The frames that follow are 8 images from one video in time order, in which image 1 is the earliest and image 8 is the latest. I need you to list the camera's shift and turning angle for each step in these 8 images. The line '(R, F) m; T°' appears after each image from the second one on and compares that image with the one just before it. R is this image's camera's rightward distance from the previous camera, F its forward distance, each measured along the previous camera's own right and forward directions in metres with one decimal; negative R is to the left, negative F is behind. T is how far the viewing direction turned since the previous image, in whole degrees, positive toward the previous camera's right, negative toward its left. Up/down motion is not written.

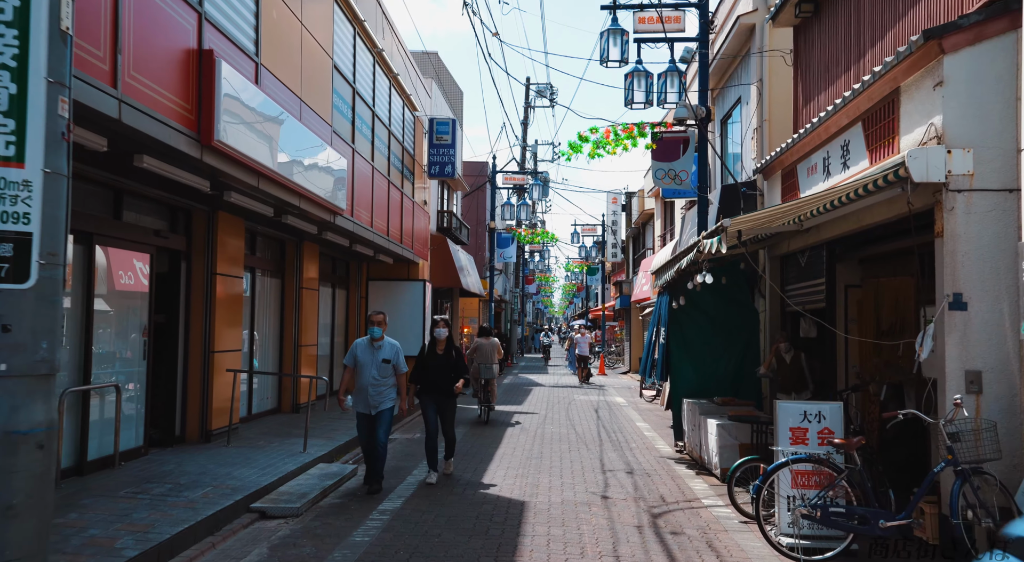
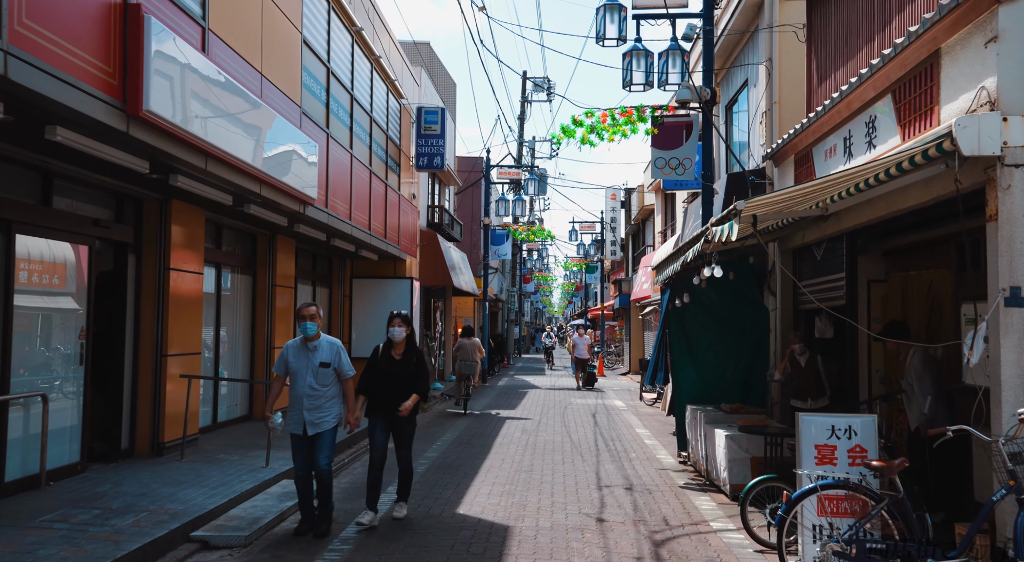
(+0.2, +1.1) m; 0°
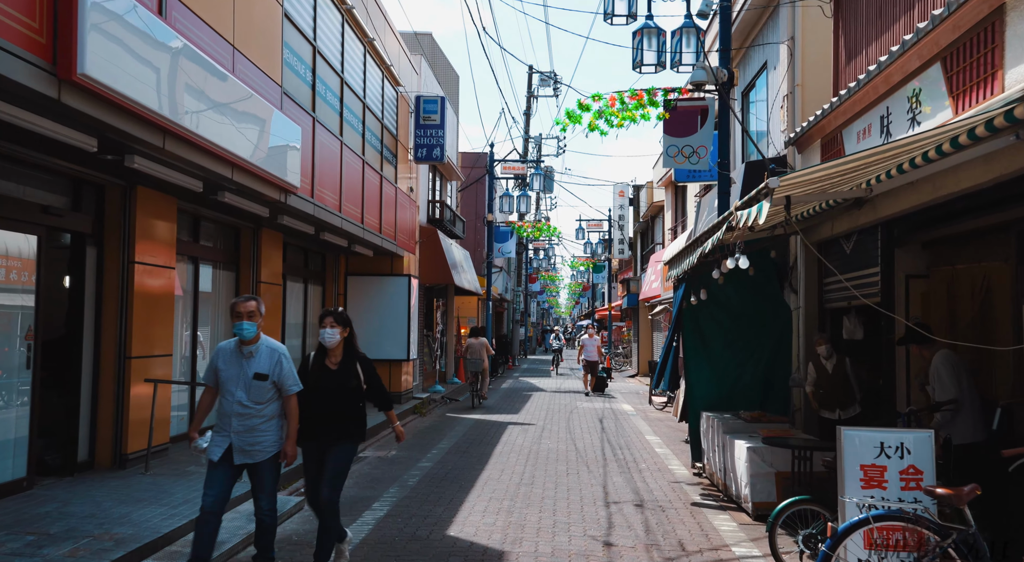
(+0.1, +1.0) m; 0°
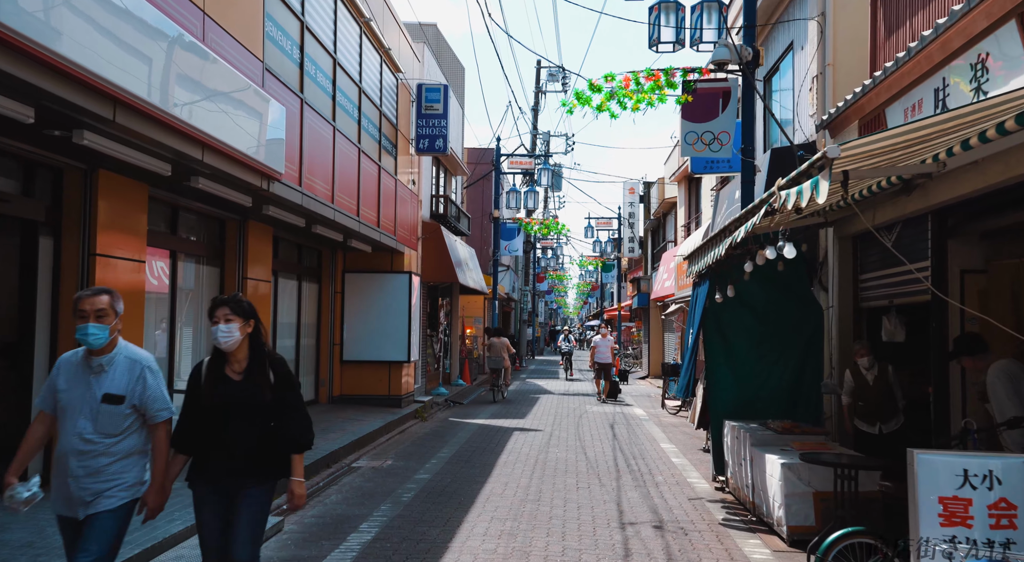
(0.0, +1.0) m; 0°
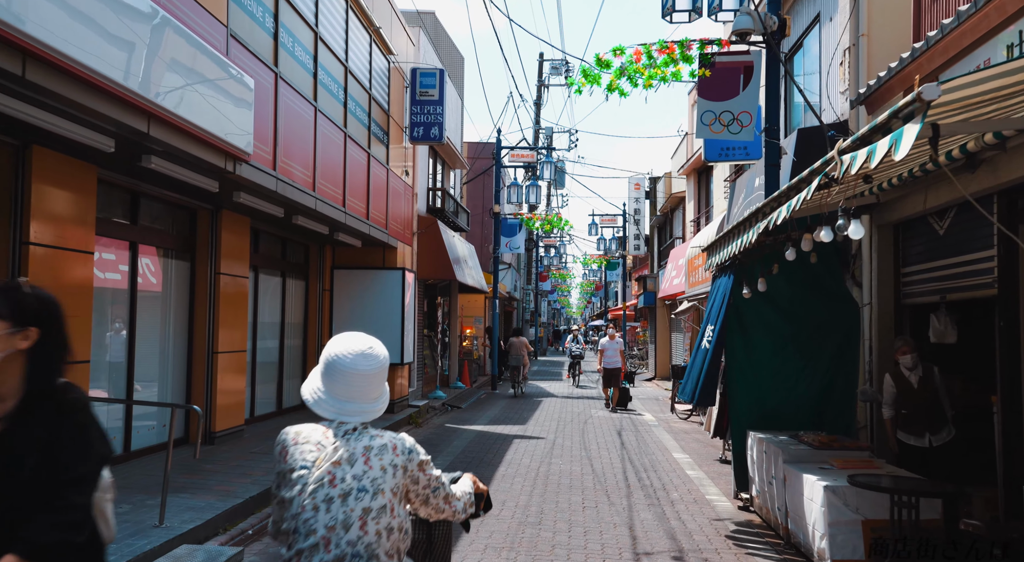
(0.0, +1.2) m; 0°
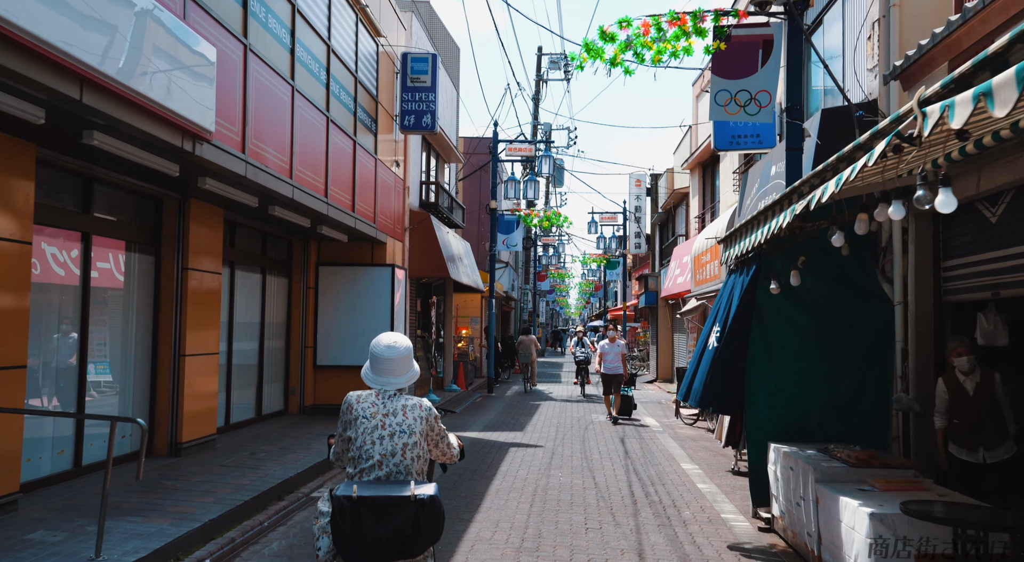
(0.0, +1.0) m; 0°
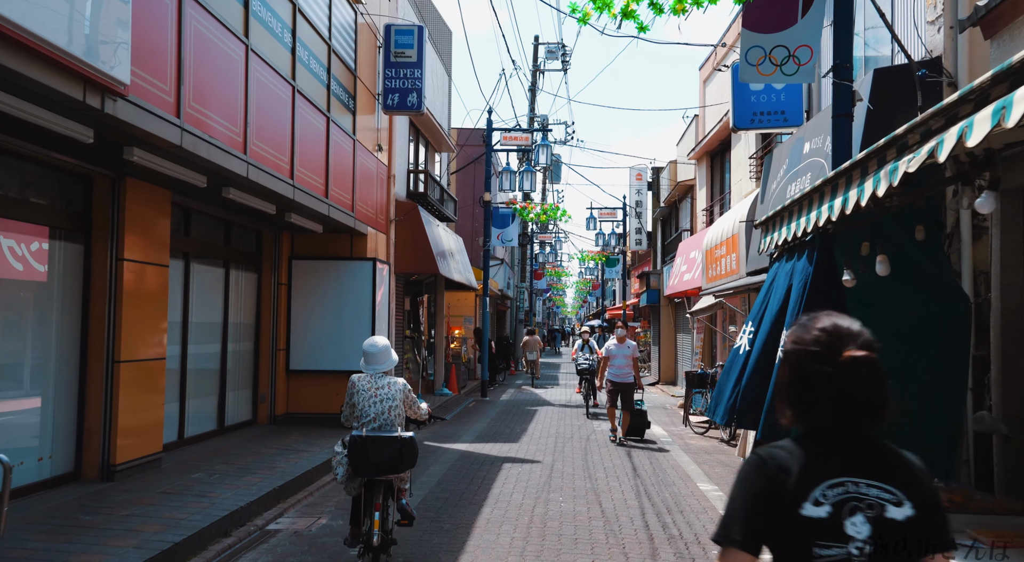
(0.0, +1.6) m; 0°
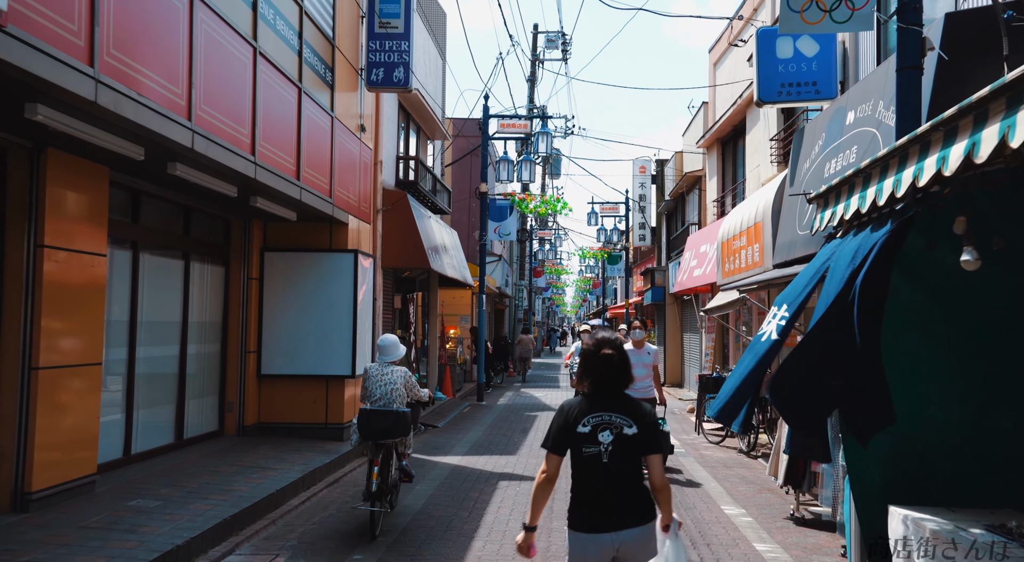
(0.0, +1.5) m; 0°
